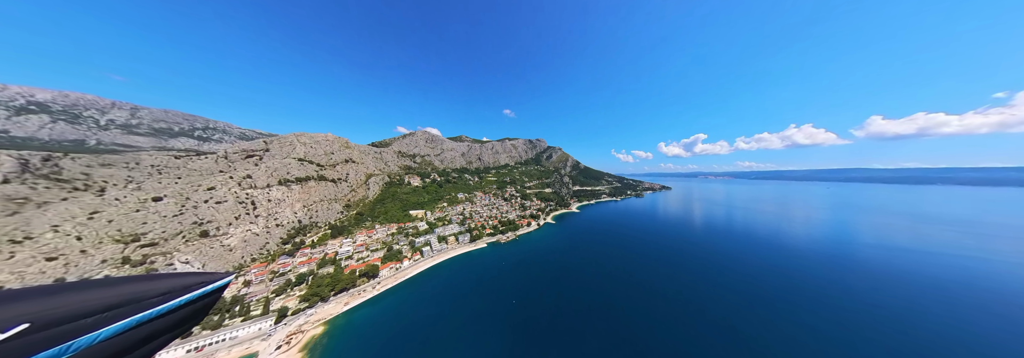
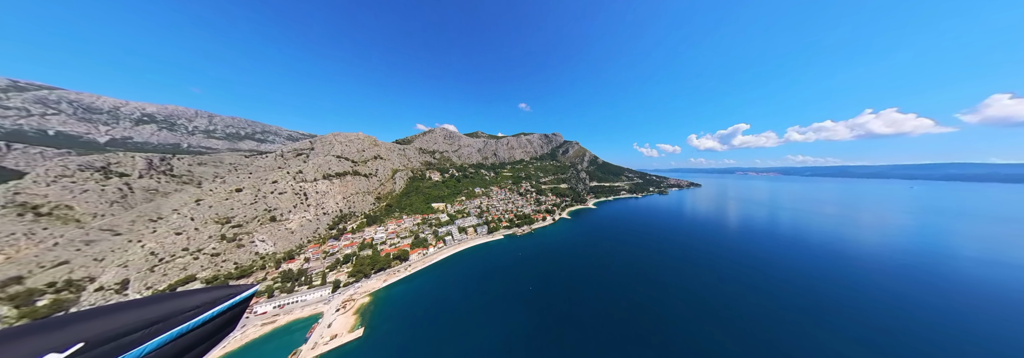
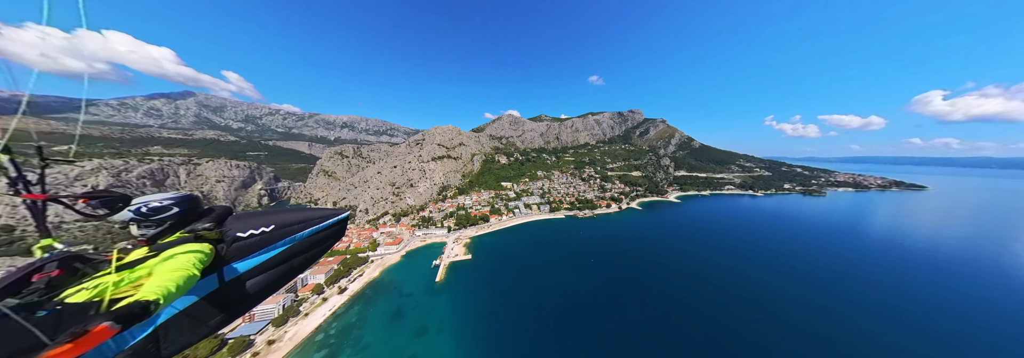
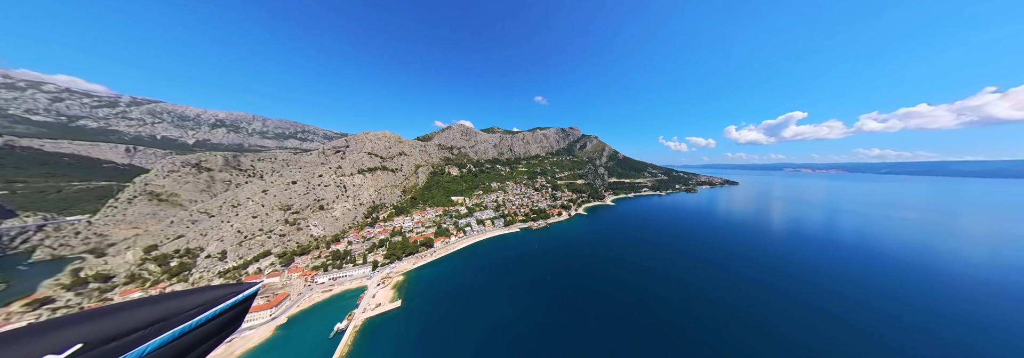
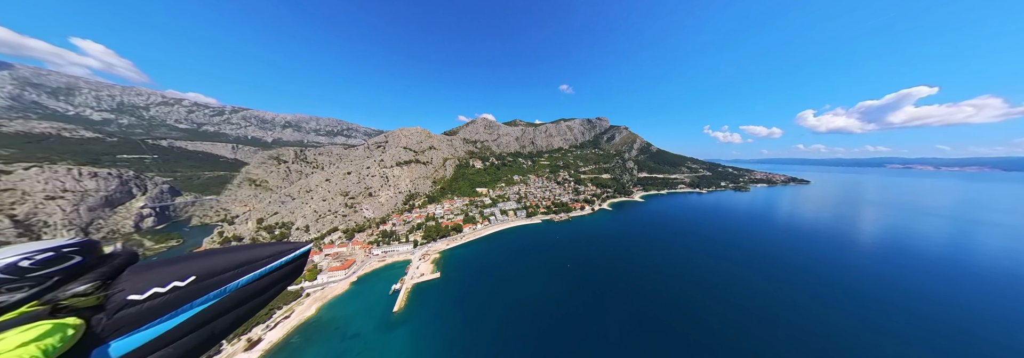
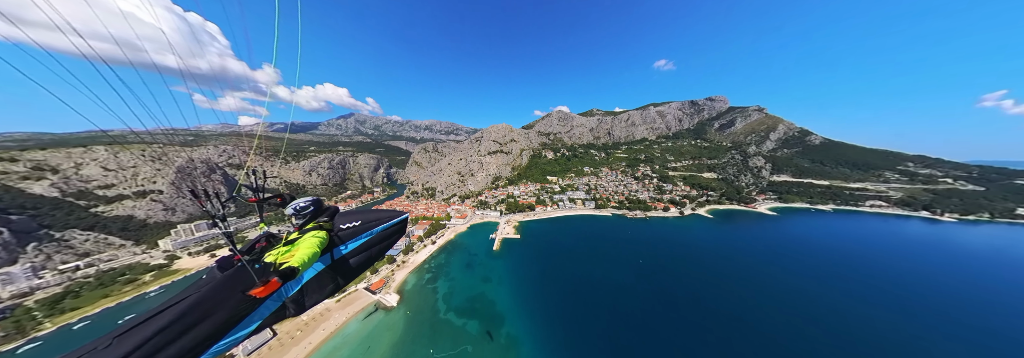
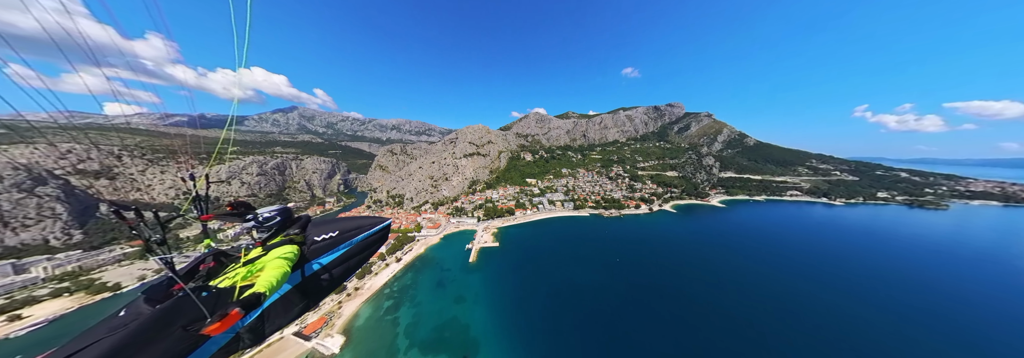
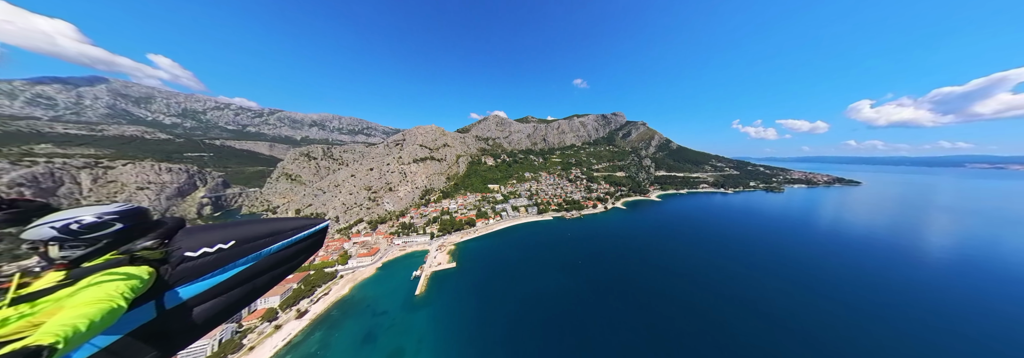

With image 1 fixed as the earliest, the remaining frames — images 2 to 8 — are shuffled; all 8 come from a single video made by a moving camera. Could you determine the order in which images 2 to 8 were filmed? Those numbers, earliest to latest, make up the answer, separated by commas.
2, 4, 5, 8, 3, 7, 6
